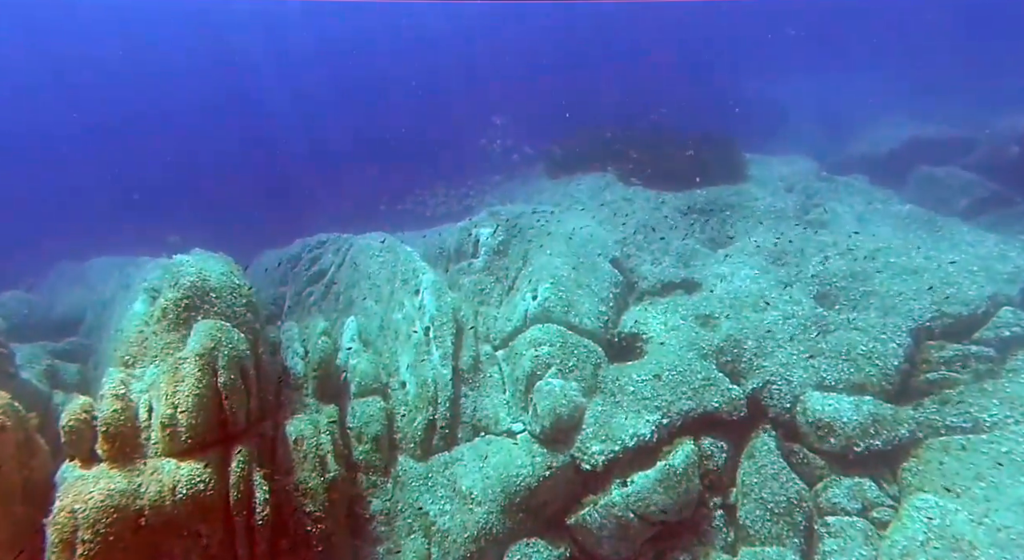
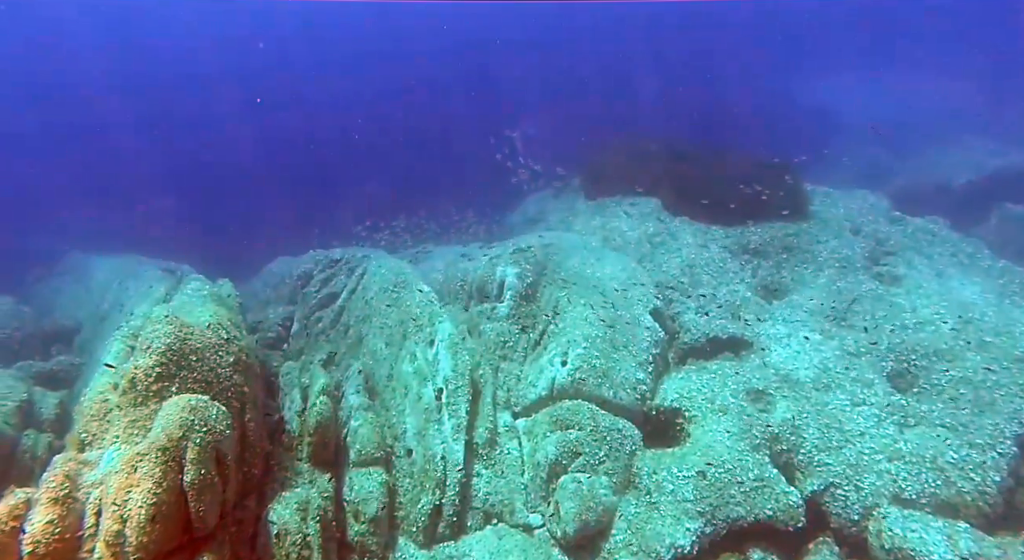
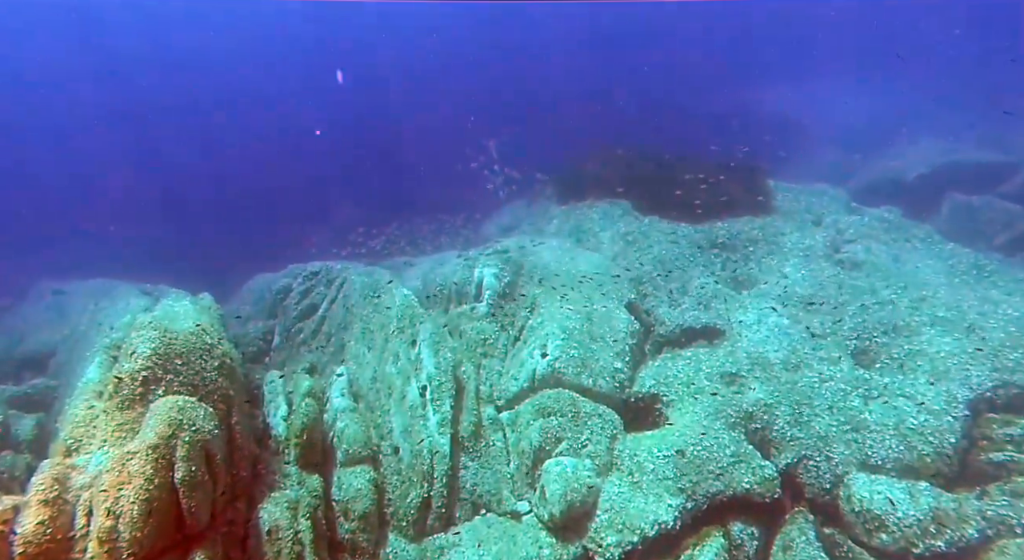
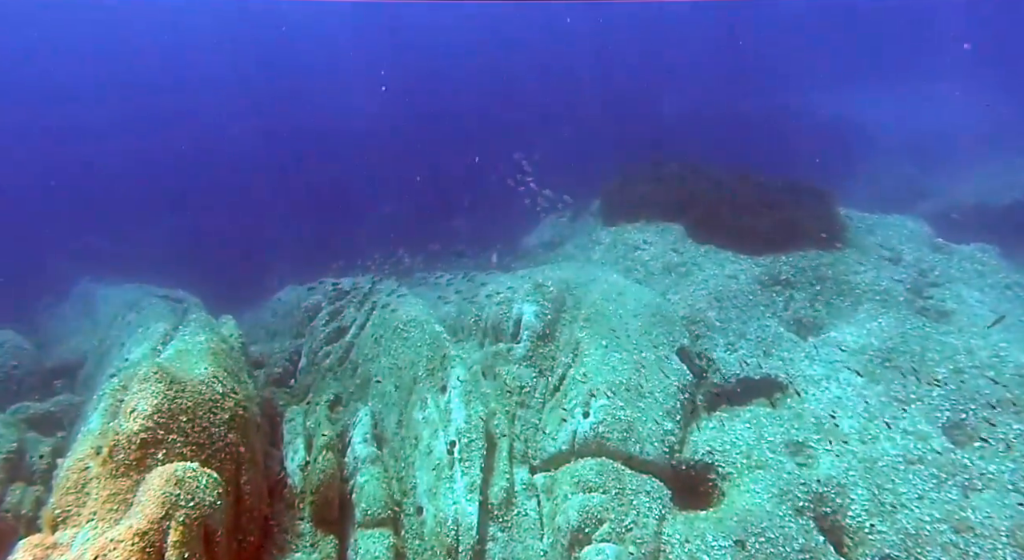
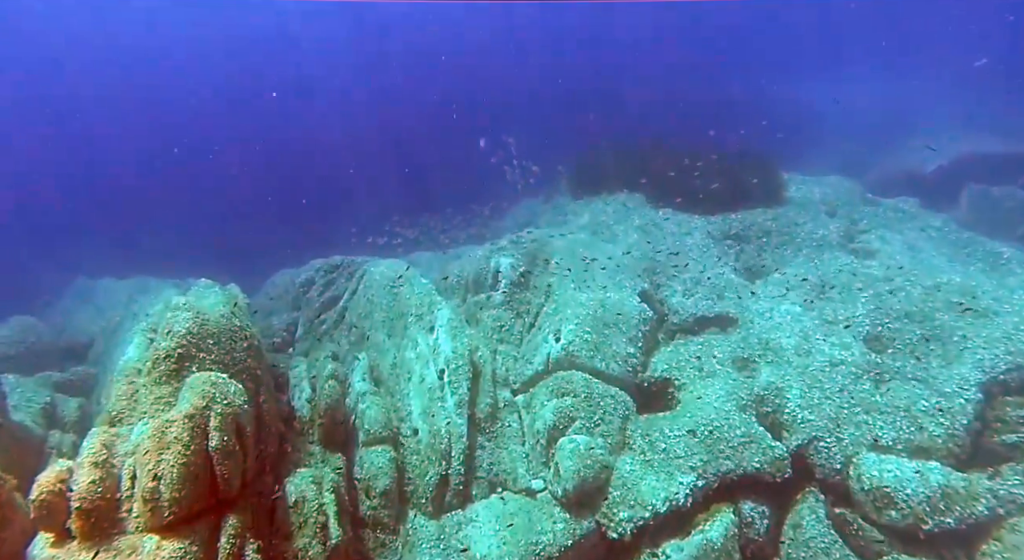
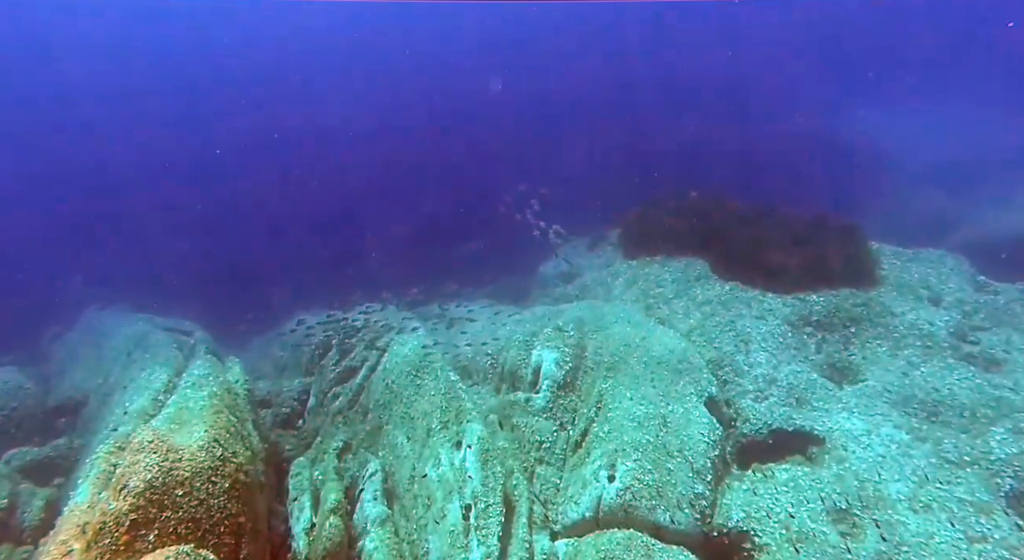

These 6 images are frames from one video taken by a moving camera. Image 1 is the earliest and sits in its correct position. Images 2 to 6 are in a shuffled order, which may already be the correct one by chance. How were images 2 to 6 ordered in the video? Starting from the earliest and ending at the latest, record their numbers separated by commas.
5, 3, 2, 4, 6
